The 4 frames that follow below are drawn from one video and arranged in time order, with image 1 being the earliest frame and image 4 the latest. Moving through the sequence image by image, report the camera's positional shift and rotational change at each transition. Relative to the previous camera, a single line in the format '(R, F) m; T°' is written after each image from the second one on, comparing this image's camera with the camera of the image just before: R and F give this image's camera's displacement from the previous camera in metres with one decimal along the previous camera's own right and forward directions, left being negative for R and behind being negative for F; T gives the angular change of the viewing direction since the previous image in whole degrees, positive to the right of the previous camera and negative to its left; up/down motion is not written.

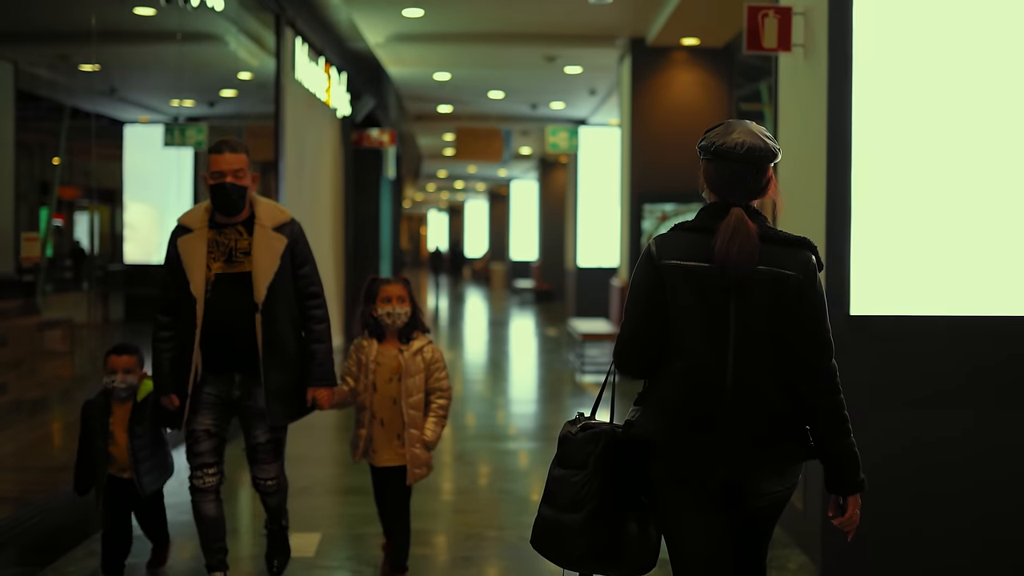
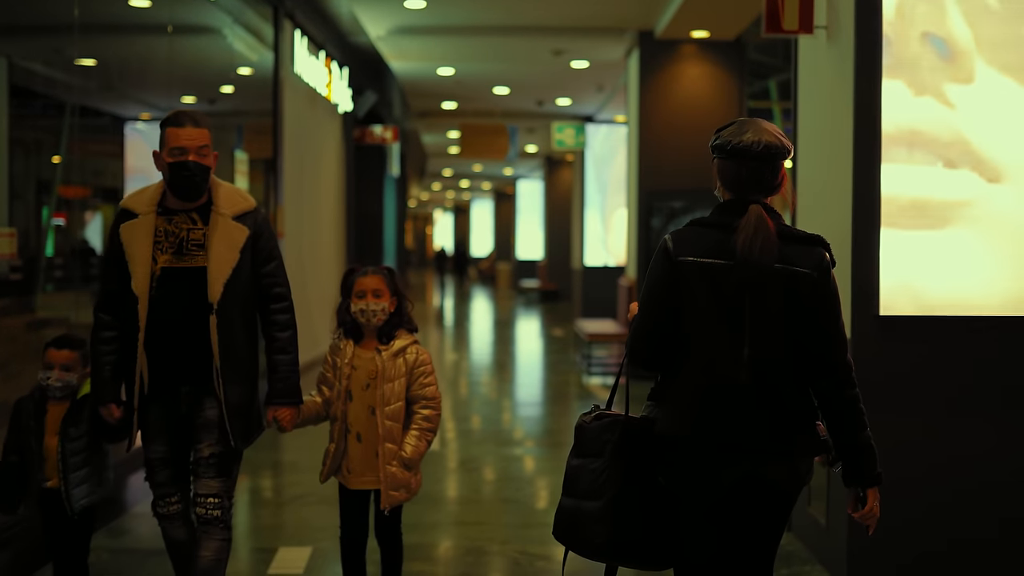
(0.0, +0.2) m; 0°
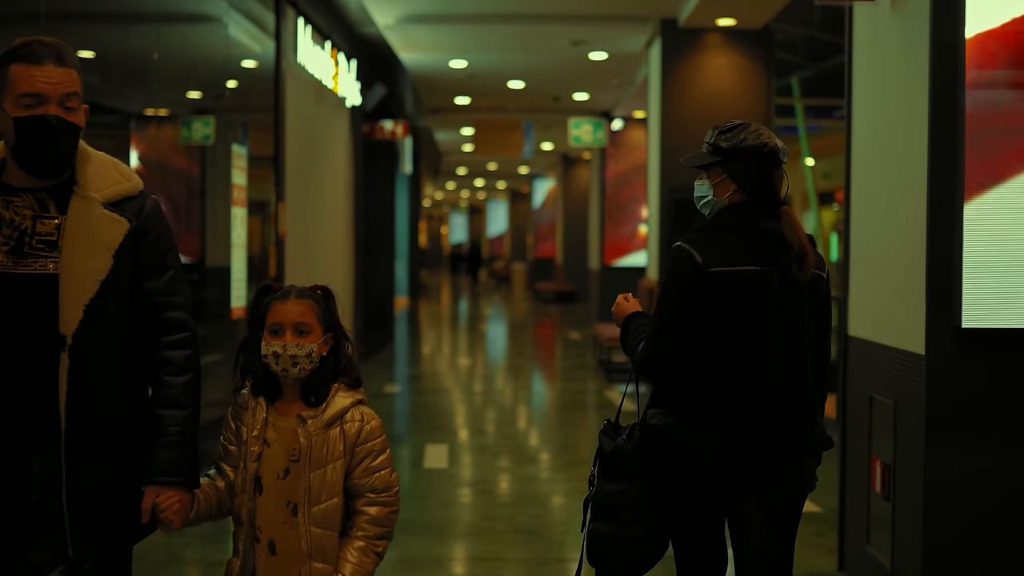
(0.0, +0.5) m; -1°
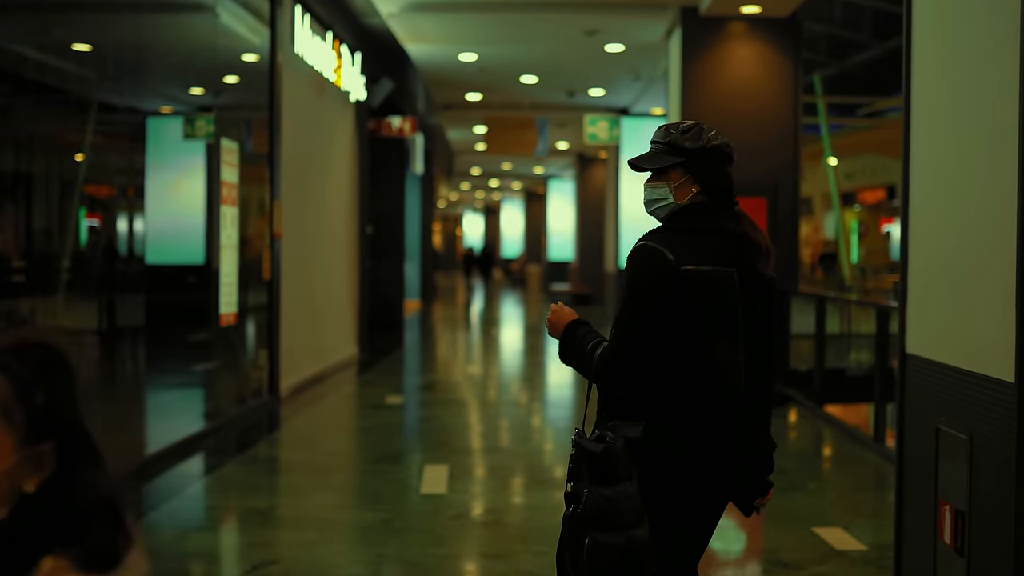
(0.0, +0.5) m; -1°
